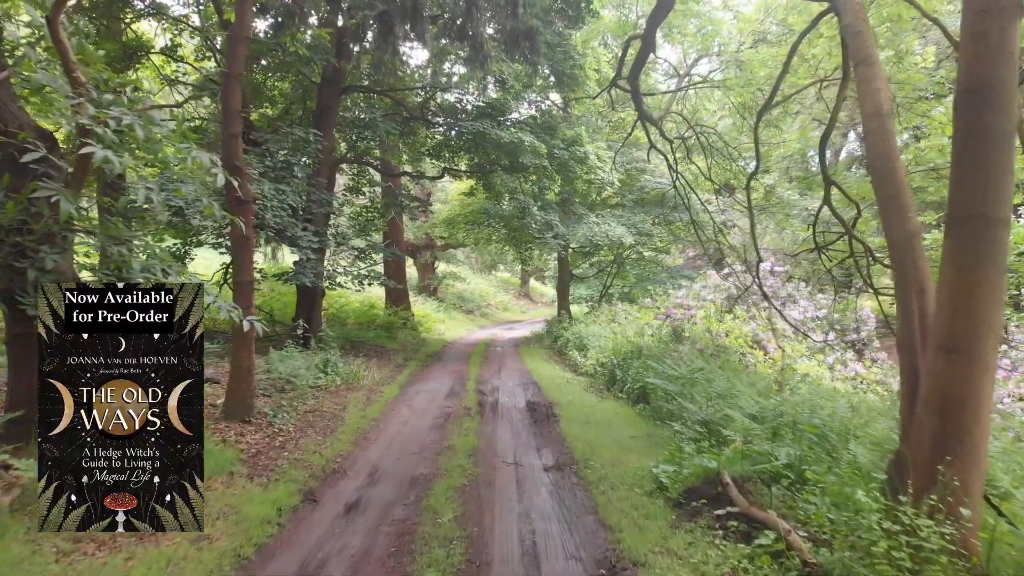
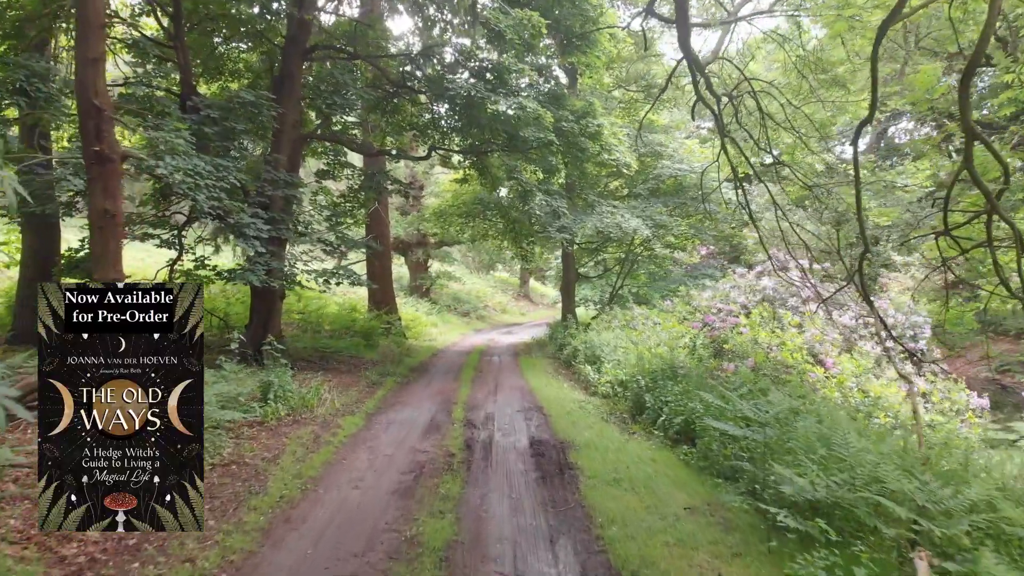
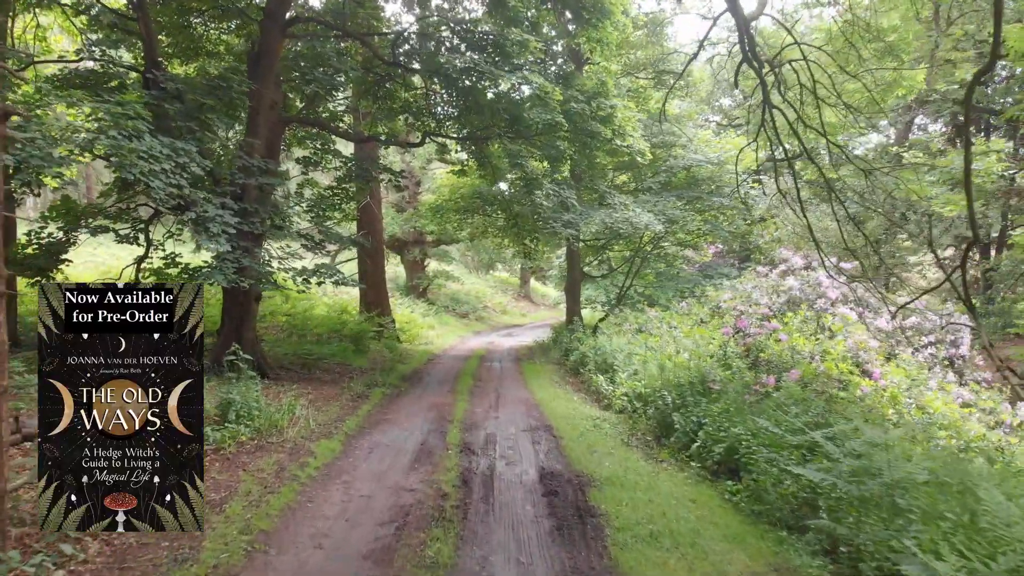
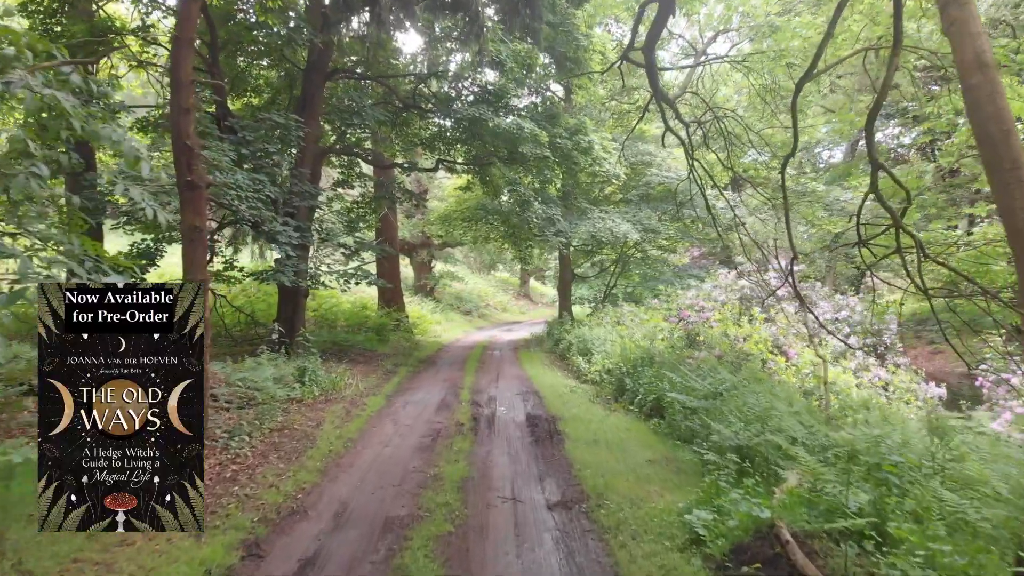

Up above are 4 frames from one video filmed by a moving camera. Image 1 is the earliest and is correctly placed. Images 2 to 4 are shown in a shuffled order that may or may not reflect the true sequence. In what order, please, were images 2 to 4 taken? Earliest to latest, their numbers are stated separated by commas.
4, 2, 3
